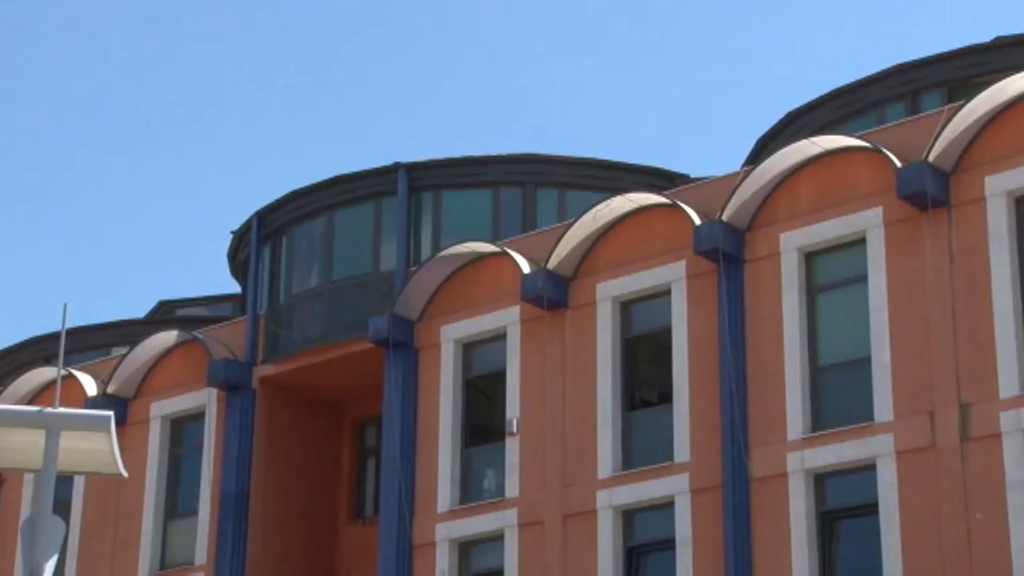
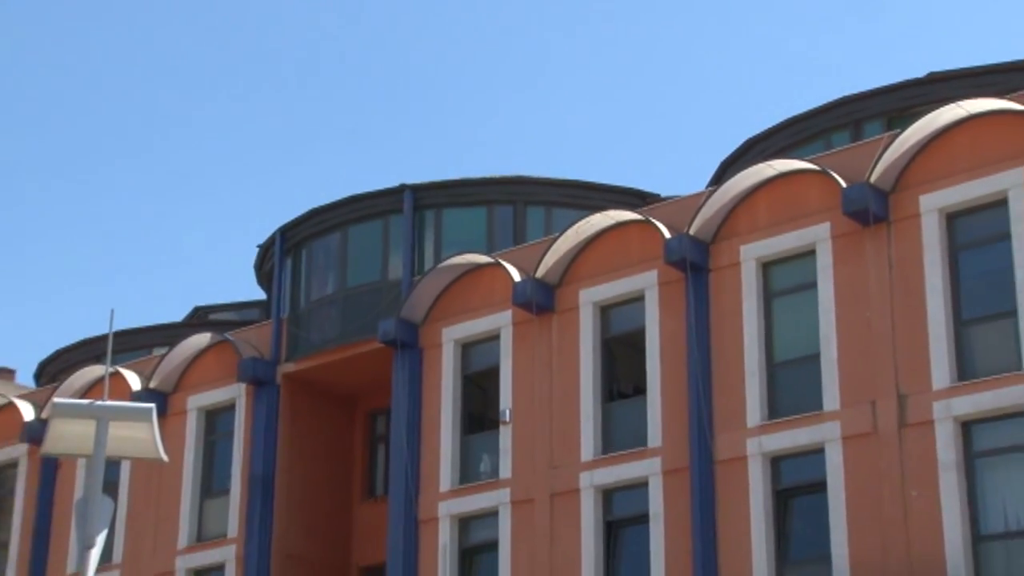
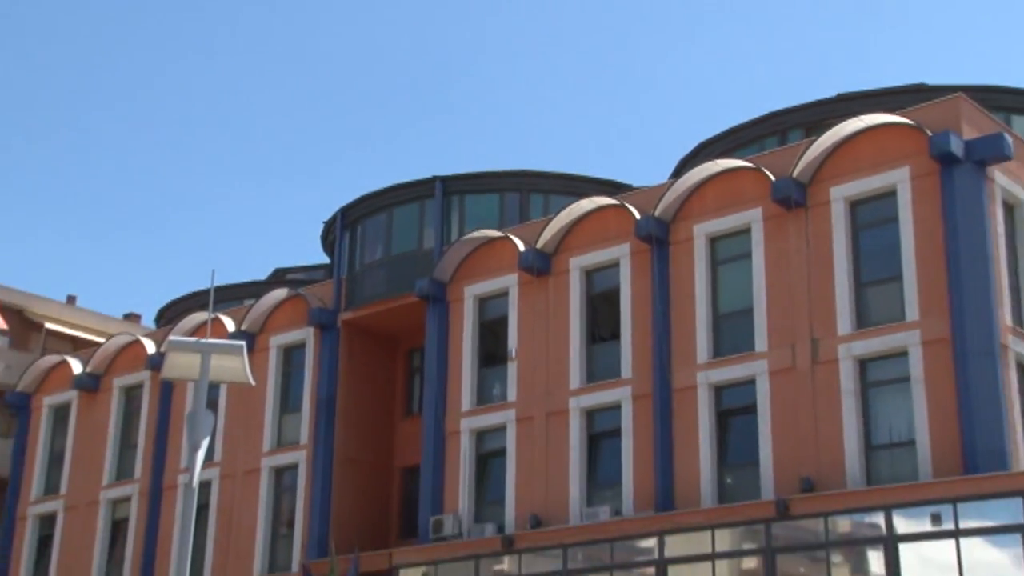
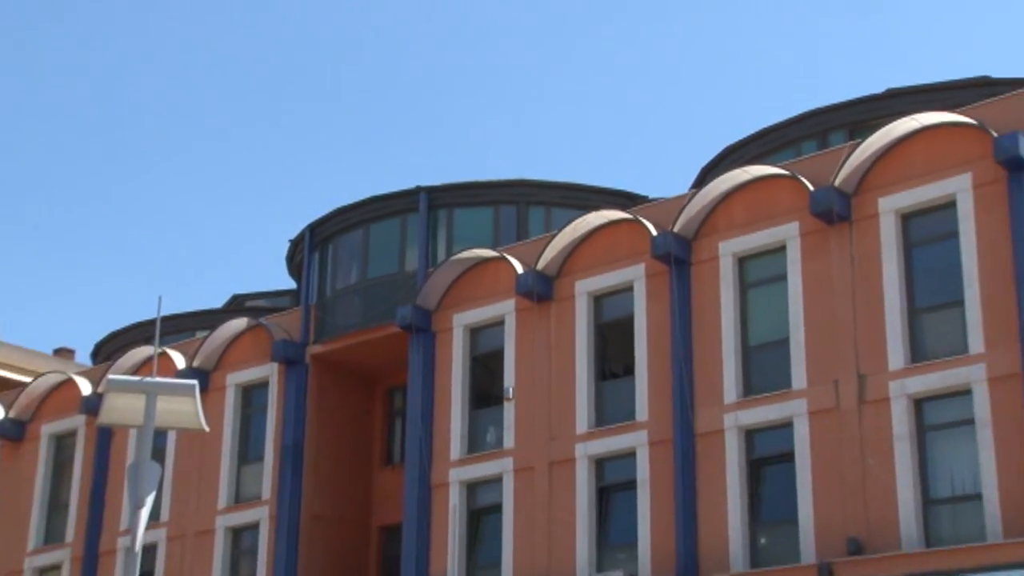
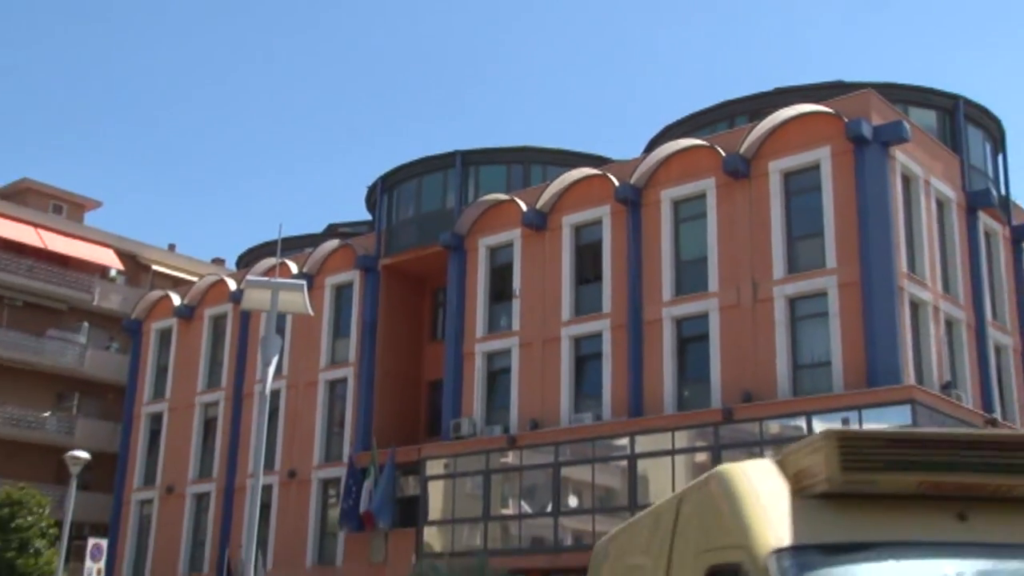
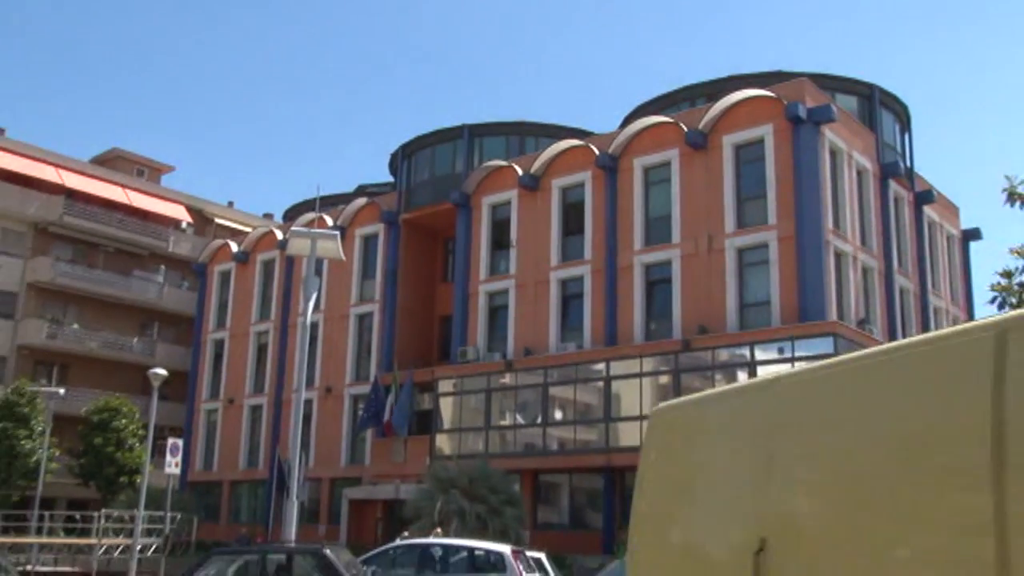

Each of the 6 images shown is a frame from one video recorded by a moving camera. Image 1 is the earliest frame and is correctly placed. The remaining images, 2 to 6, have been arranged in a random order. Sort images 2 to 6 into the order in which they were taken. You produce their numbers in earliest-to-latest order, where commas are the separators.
2, 4, 3, 5, 6
